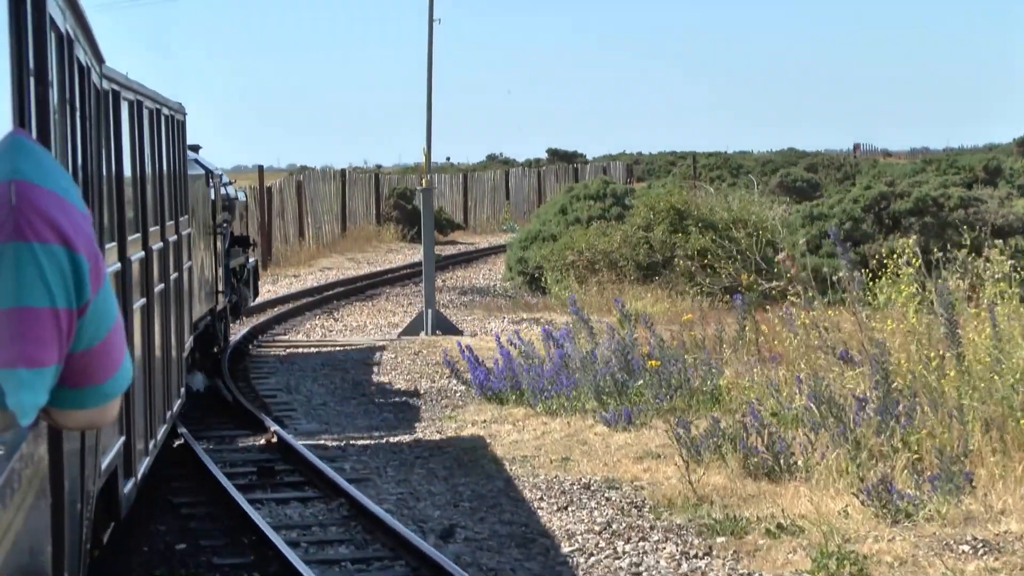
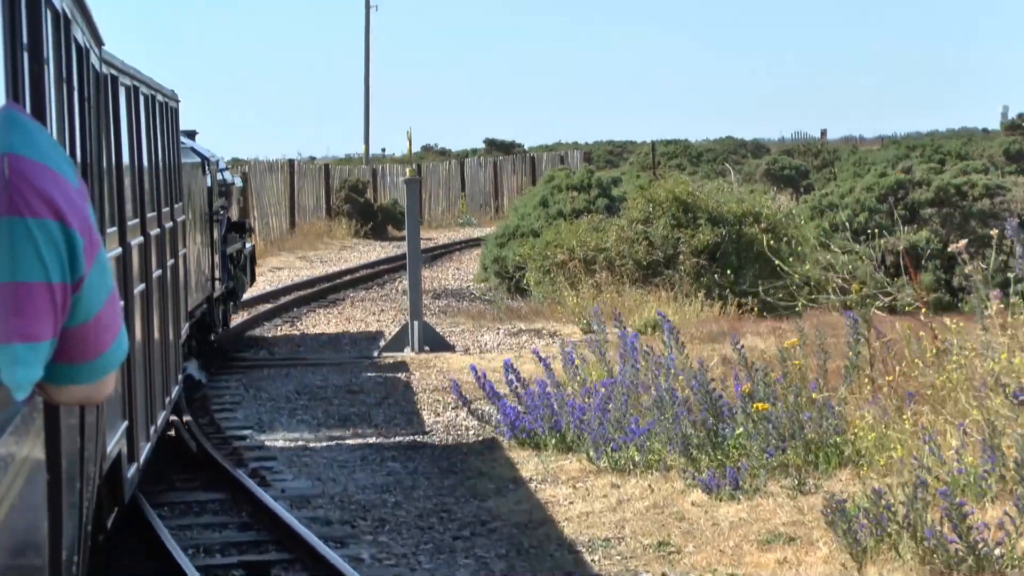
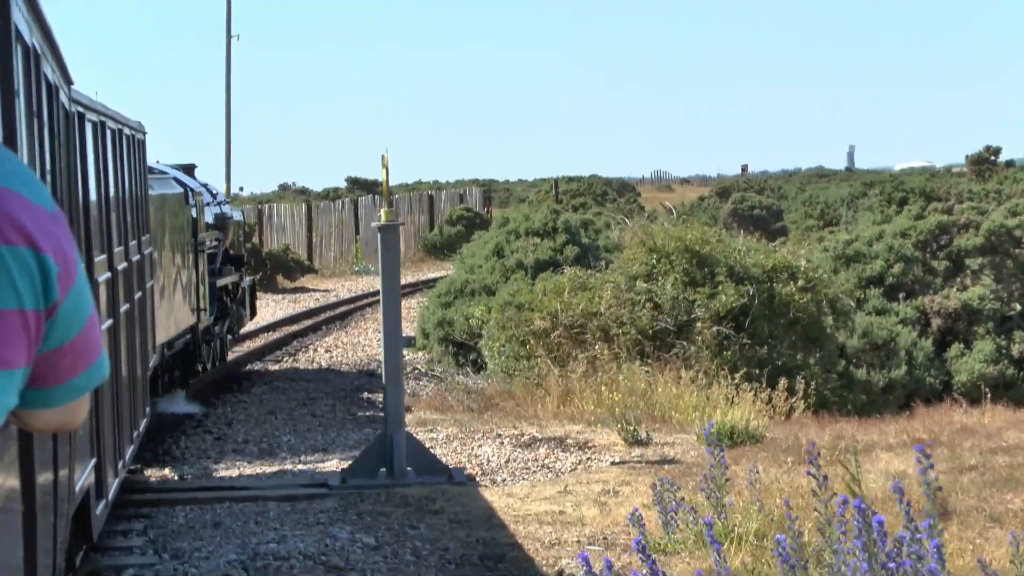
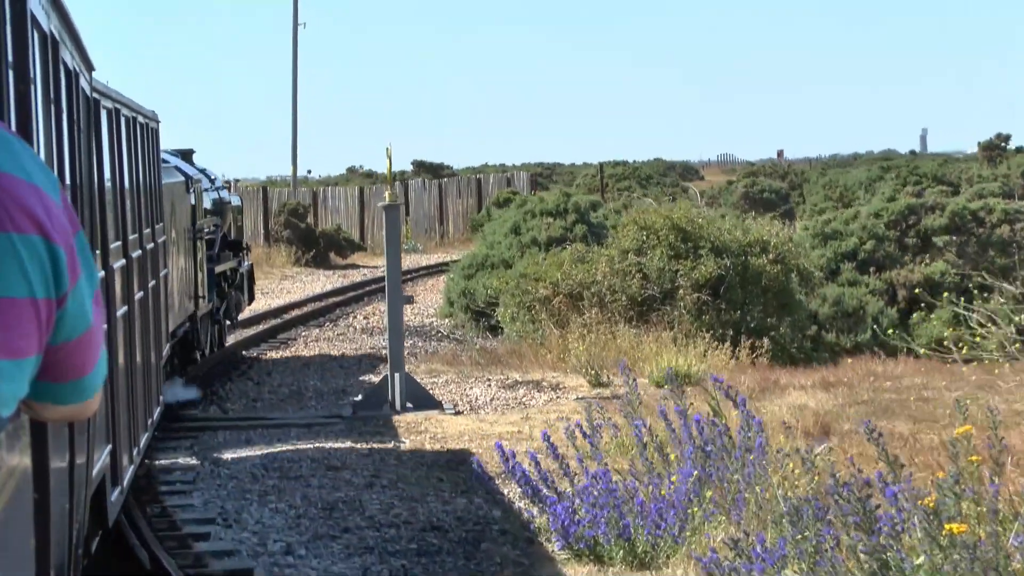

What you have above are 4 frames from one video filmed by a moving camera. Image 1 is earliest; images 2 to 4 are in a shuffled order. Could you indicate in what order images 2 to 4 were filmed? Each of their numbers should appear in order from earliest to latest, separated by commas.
2, 4, 3
